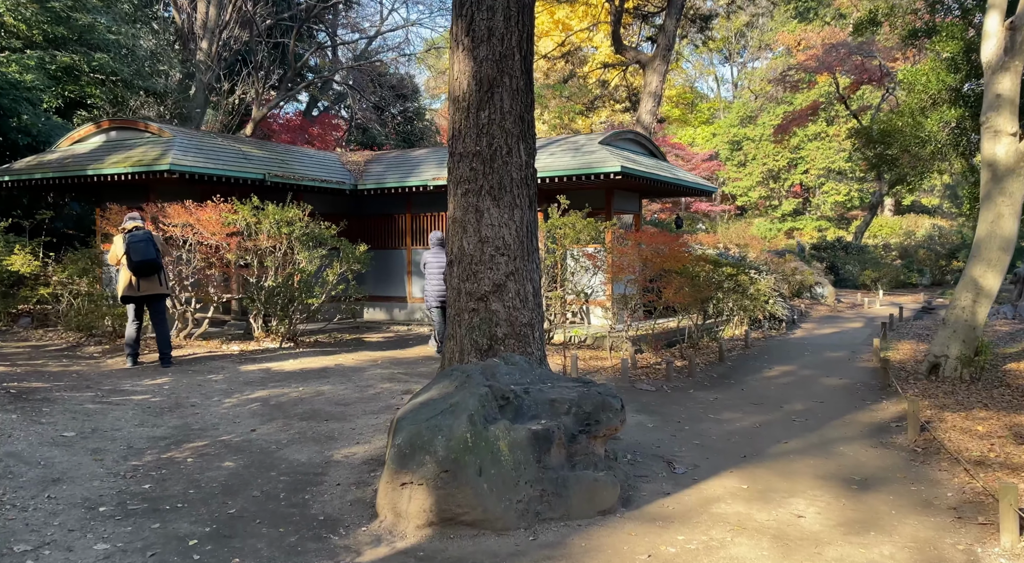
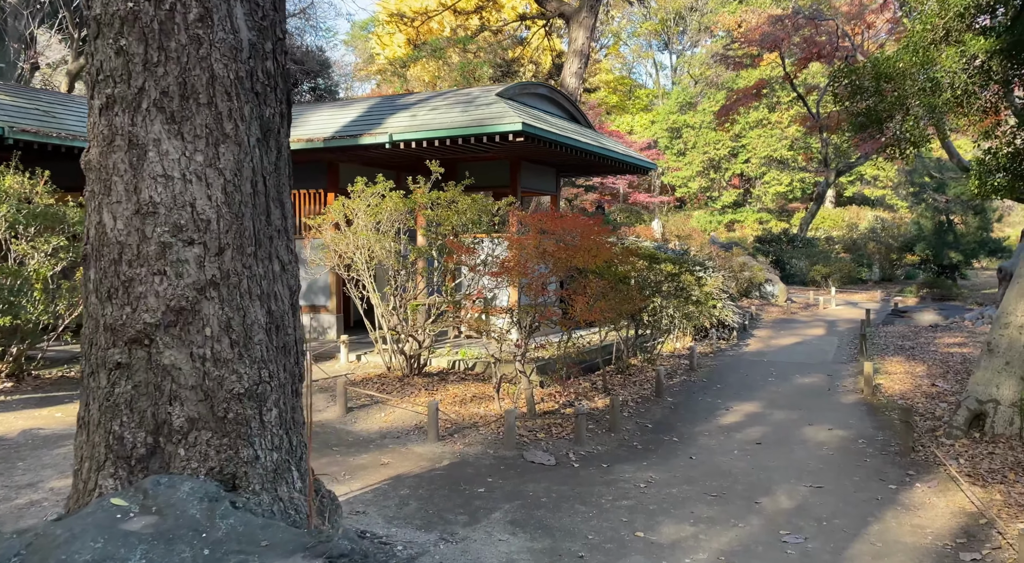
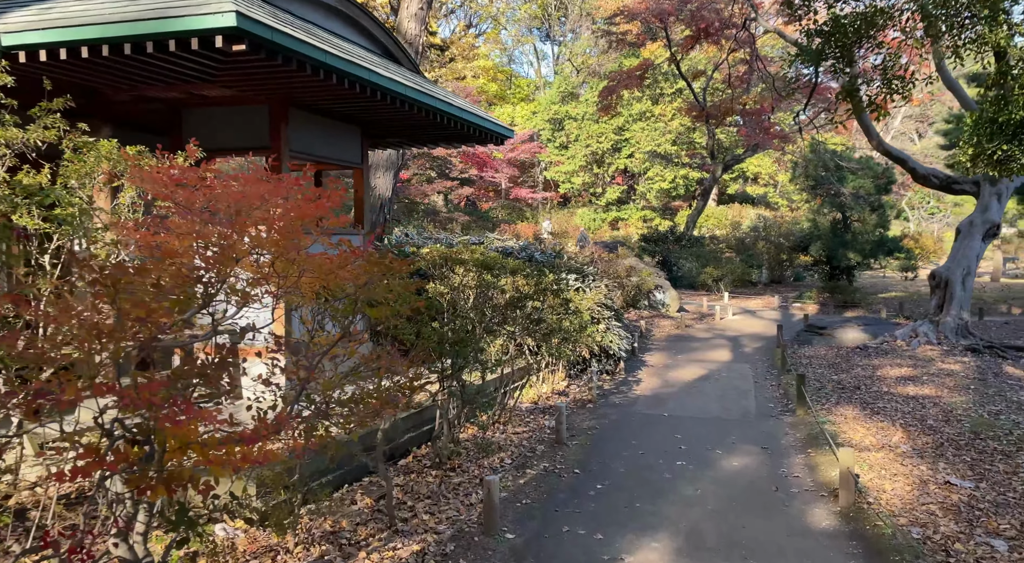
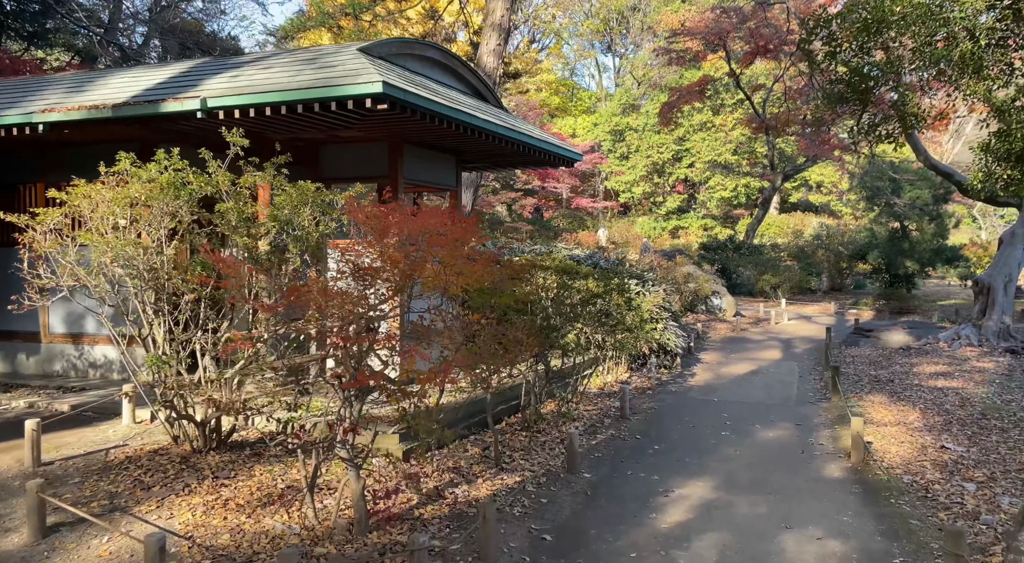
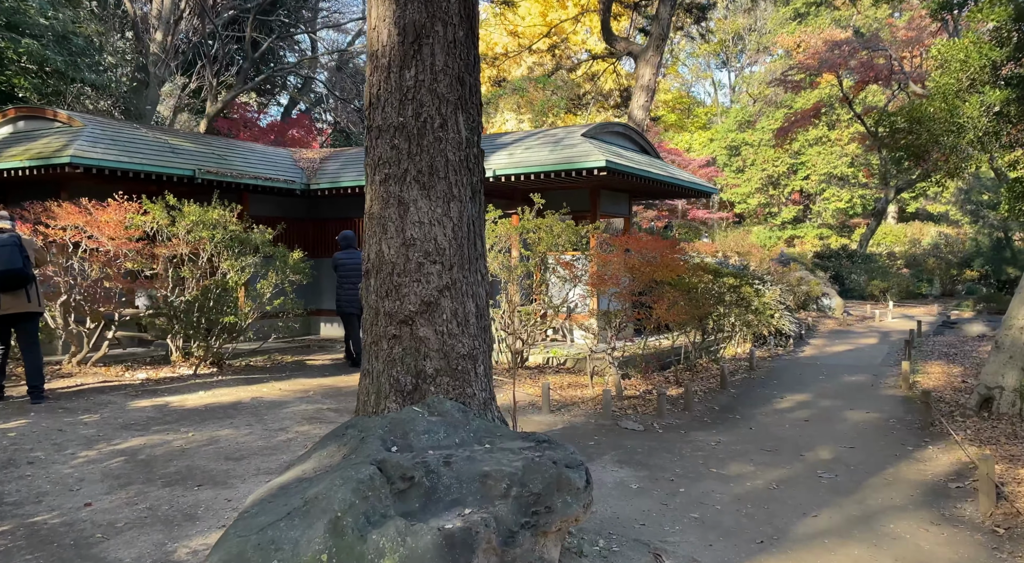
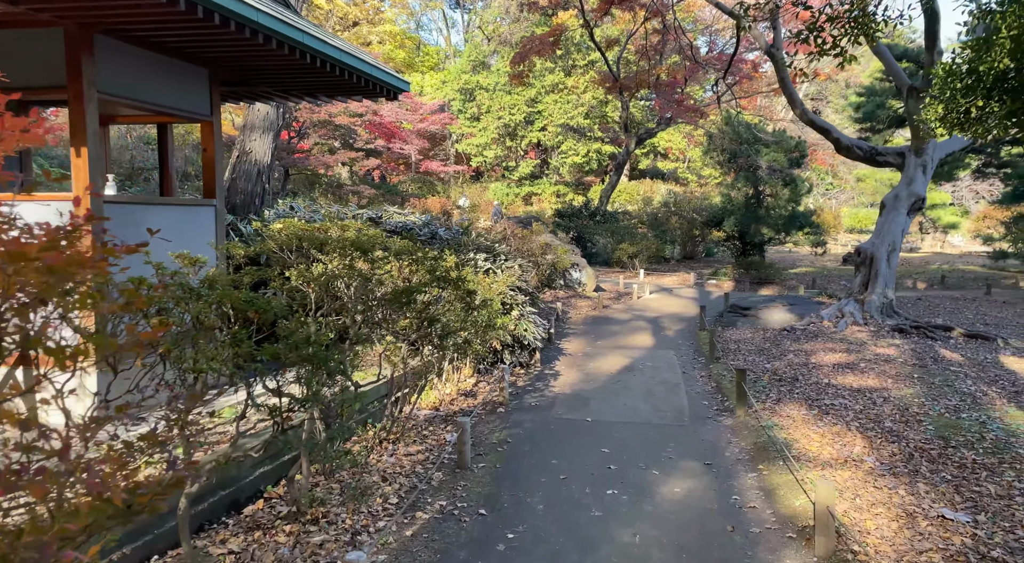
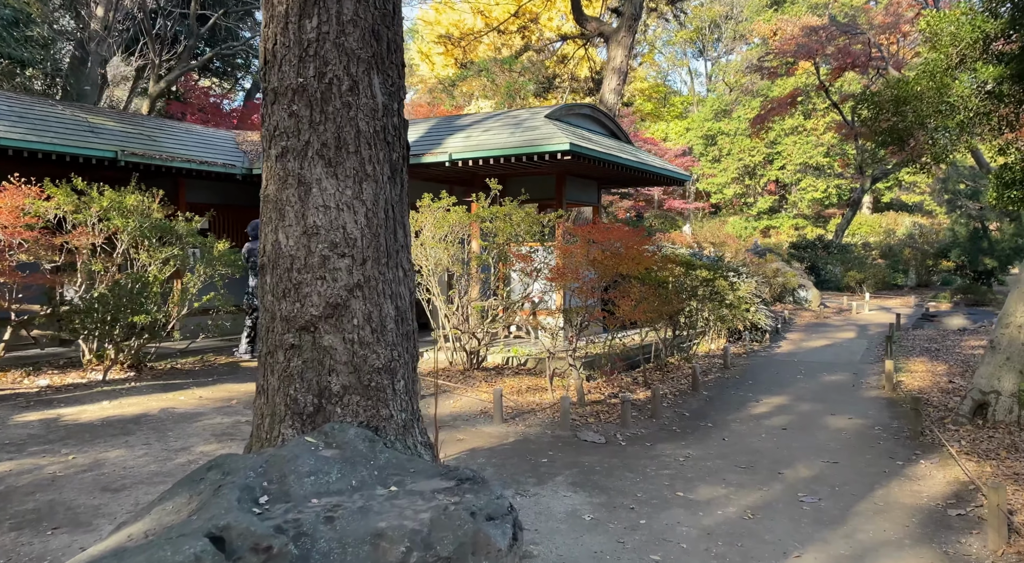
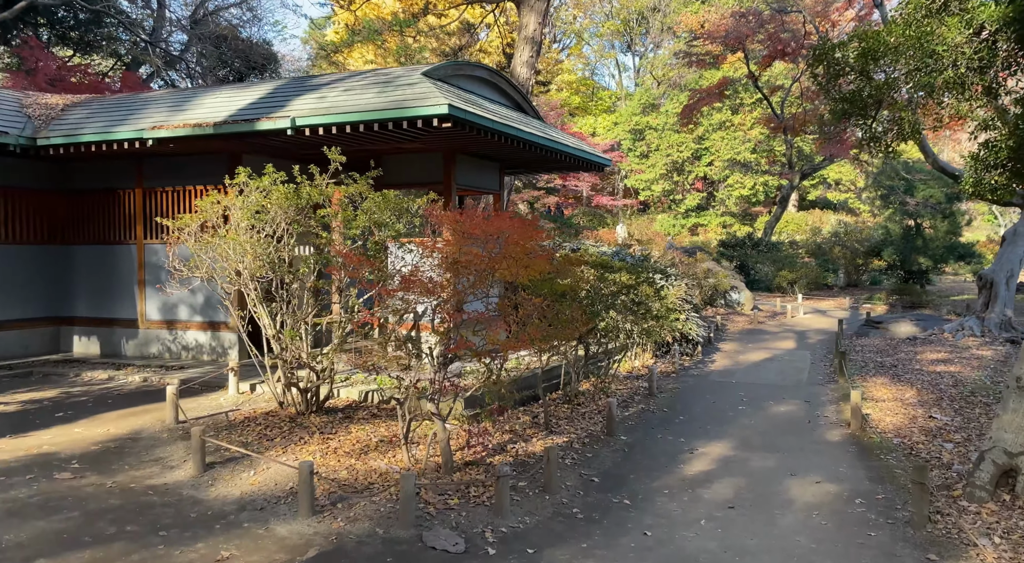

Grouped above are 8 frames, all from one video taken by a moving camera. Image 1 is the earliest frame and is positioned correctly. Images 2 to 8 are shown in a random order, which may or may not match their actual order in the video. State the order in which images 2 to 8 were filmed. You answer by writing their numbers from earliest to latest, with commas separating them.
5, 7, 2, 8, 4, 3, 6
